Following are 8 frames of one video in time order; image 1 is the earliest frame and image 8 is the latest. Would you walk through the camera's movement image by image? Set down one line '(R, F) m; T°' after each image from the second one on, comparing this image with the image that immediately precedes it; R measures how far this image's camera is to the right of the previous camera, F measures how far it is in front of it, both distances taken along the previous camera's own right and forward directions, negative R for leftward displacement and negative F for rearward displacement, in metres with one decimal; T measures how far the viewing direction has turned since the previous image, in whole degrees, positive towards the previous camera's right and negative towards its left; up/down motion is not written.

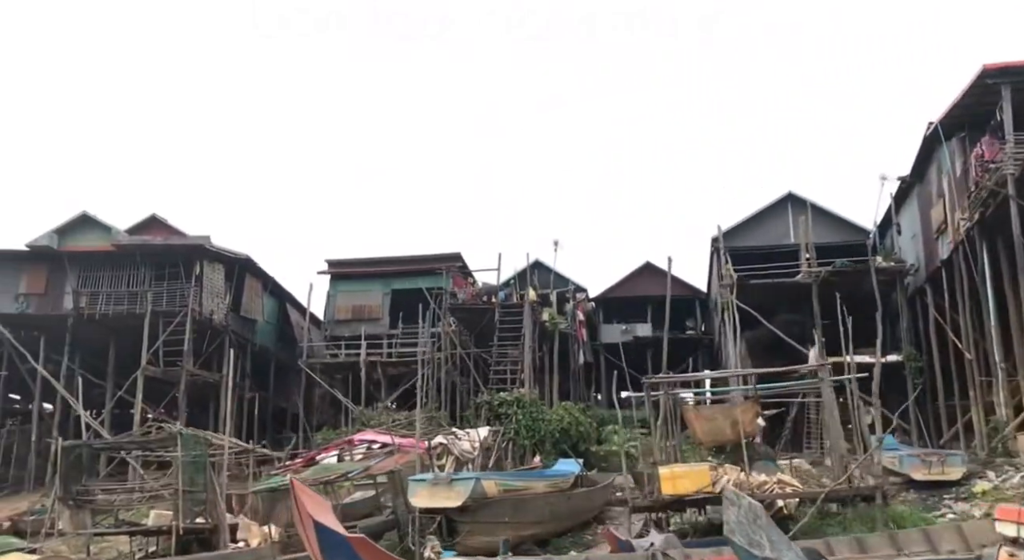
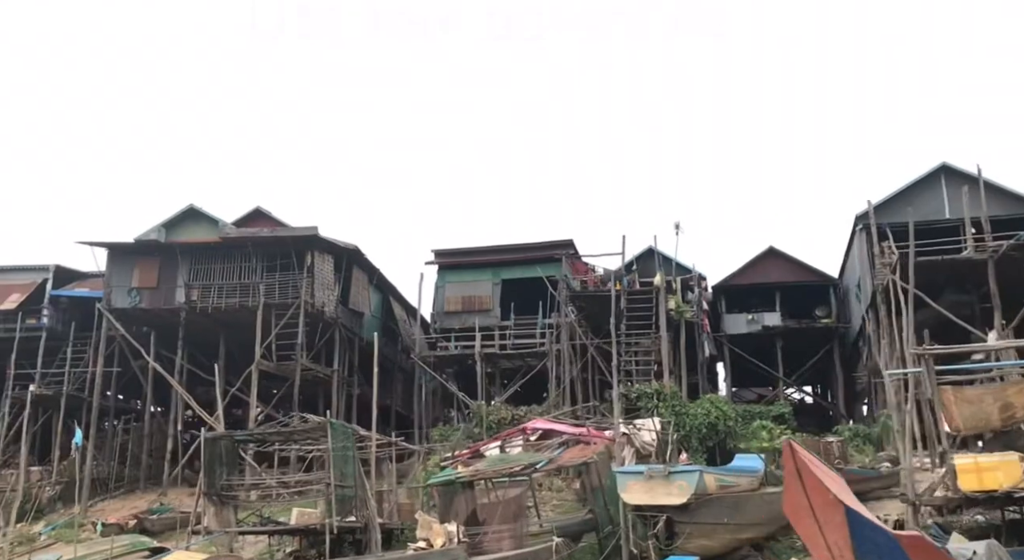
(-1.6, +1.3) m; -5°
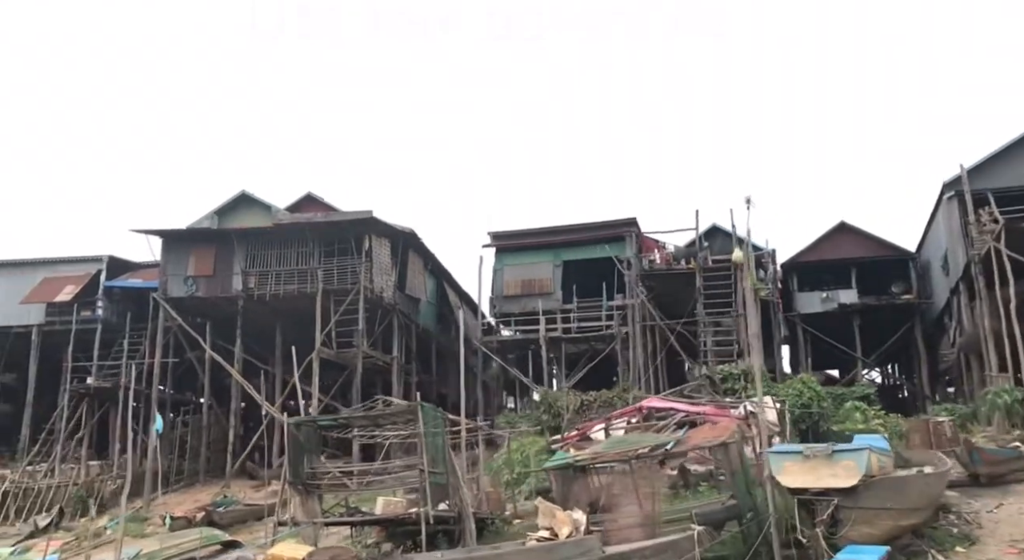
(-1.0, +0.9) m; -2°
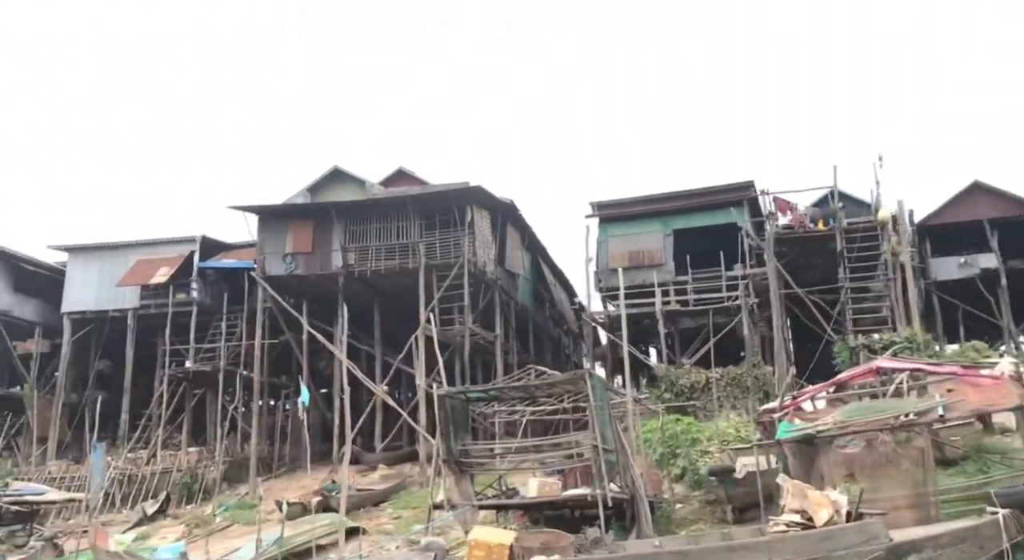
(-1.5, +1.3) m; -4°
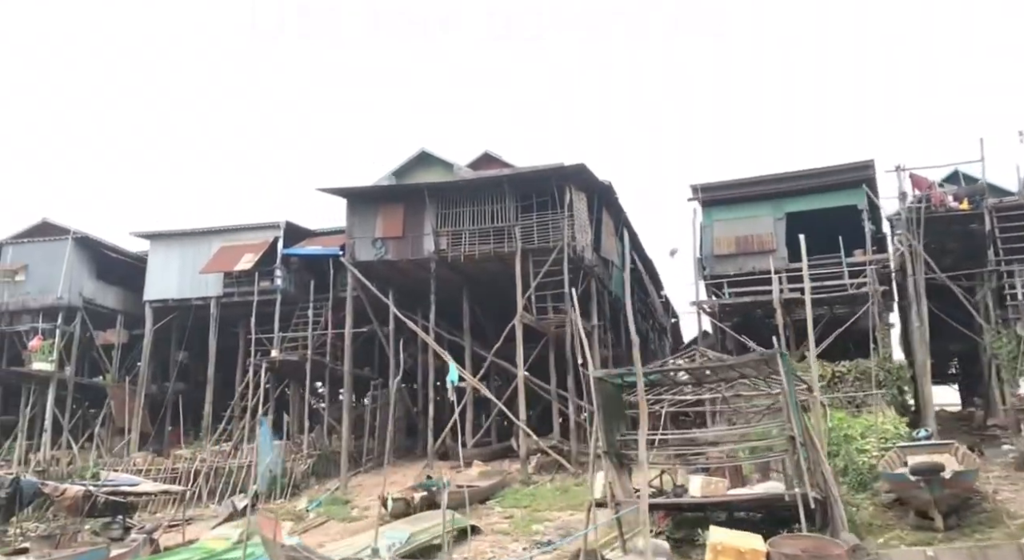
(-1.4, +1.2) m; -3°
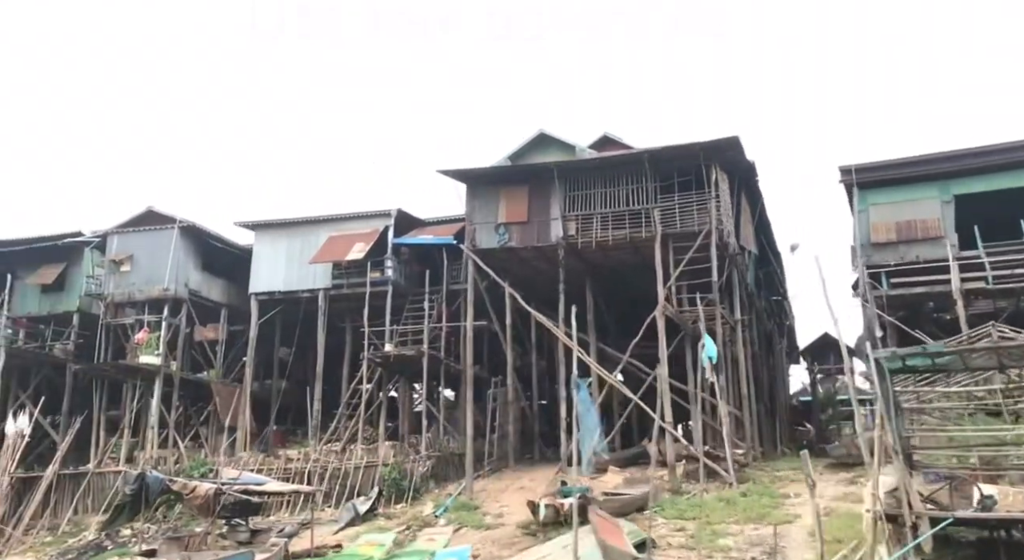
(-1.8, +1.6) m; -4°
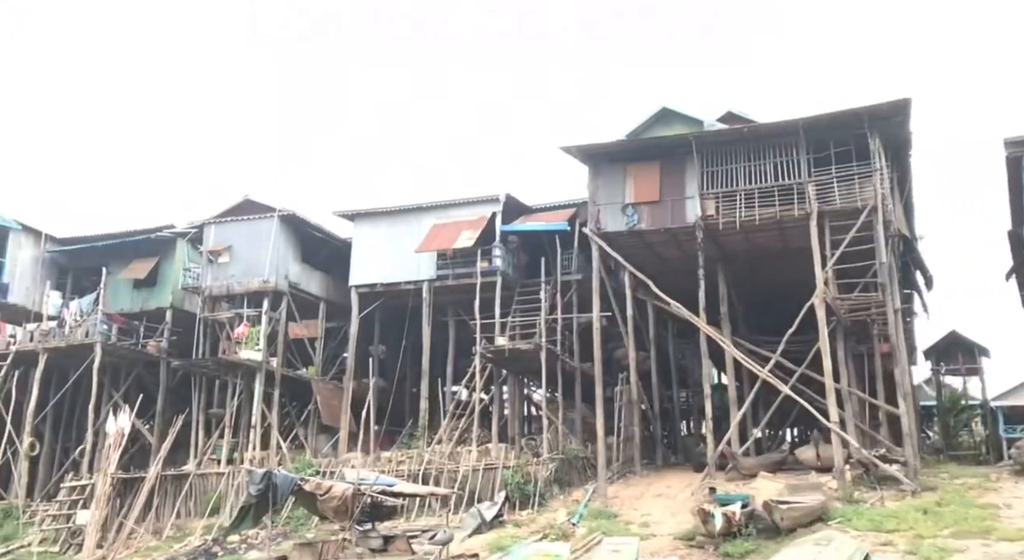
(-1.7, +1.5) m; -4°
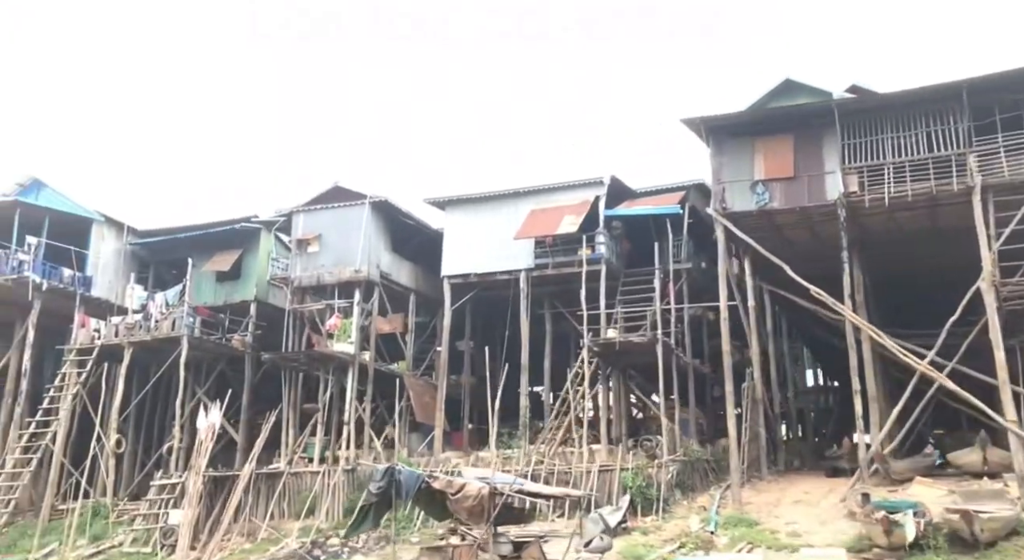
(-1.3, +1.3) m; -4°
